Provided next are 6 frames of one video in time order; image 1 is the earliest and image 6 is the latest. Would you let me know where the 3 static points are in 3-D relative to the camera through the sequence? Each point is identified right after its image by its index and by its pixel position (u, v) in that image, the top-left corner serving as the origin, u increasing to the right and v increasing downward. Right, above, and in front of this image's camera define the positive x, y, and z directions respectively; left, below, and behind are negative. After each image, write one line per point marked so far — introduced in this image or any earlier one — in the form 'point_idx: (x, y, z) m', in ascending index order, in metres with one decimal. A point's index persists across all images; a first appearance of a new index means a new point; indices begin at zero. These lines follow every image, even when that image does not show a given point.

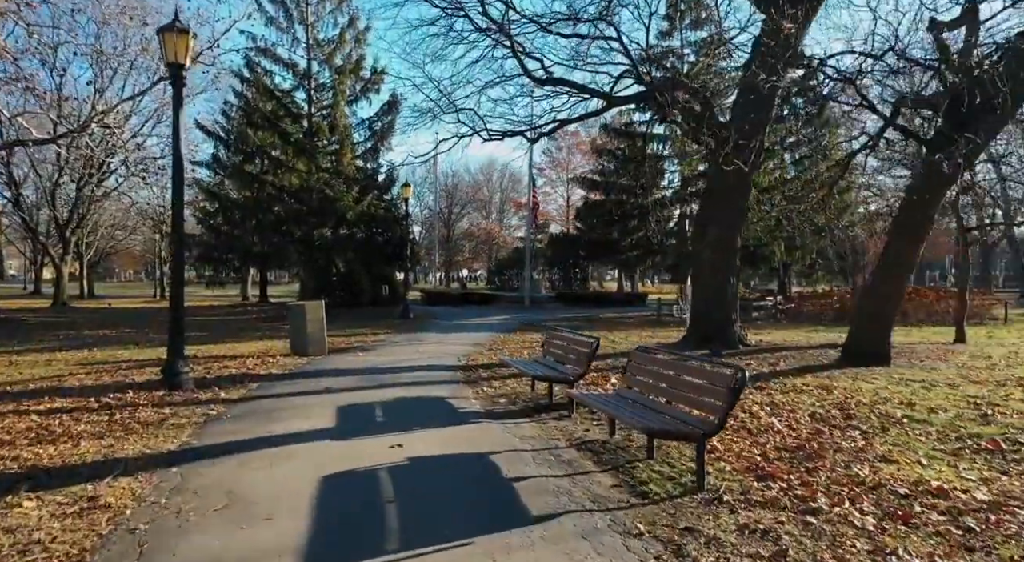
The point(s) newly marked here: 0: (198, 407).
0: (-3.5, -1.4, +7.4) m
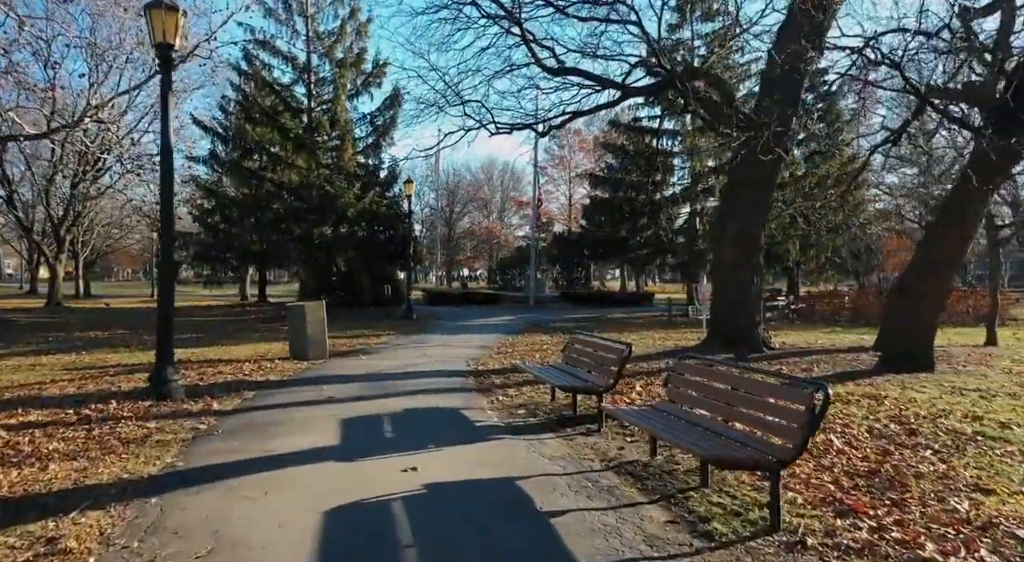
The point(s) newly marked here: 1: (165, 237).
0: (-3.3, -1.4, +6.7) m
1: (-4.1, +0.5, +7.9) m
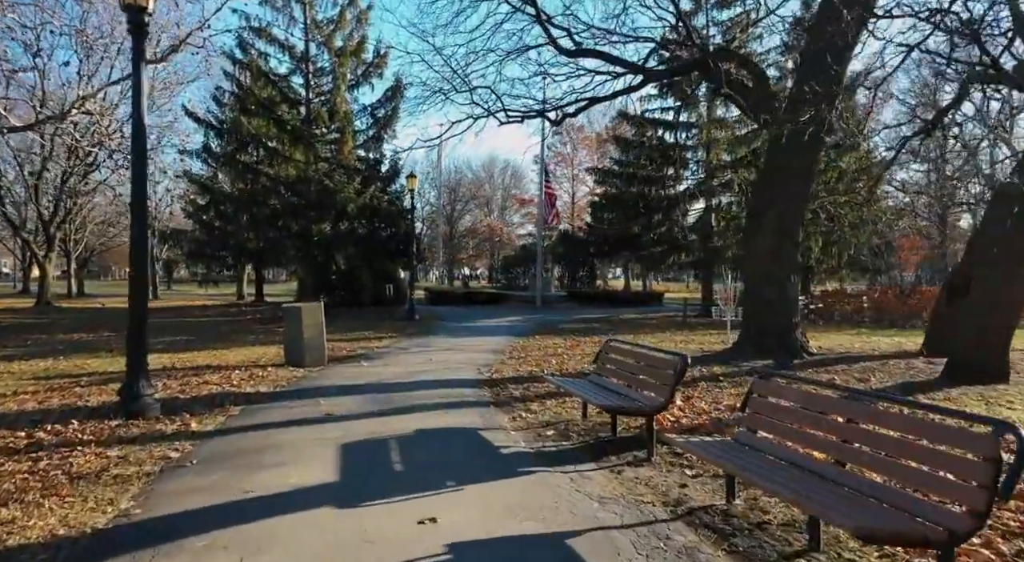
0: (-3.1, -1.4, +5.7) m
1: (-3.9, +0.5, +6.8) m
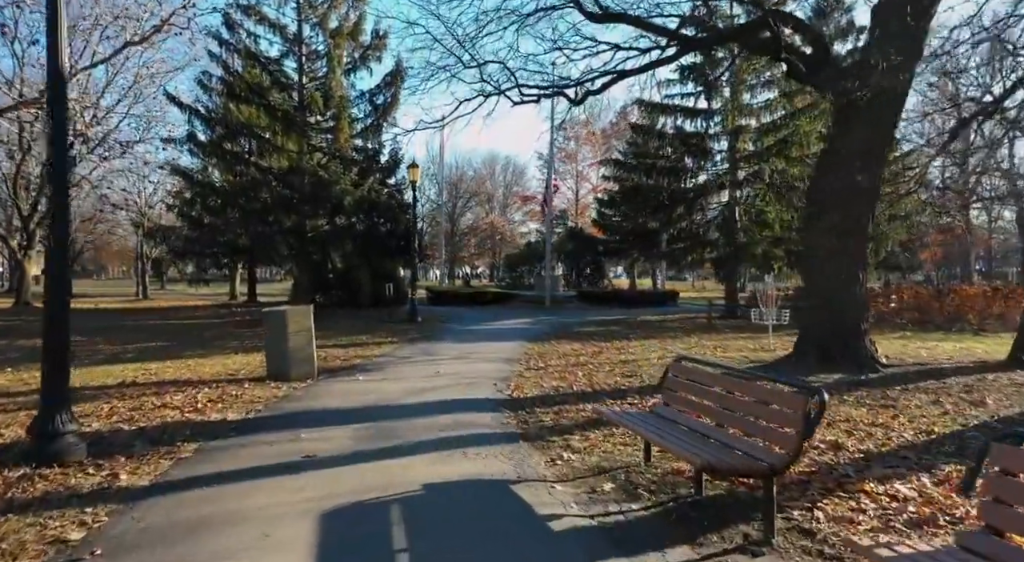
0: (-2.7, -1.4, +4.0) m
1: (-3.6, +0.5, +5.1) m
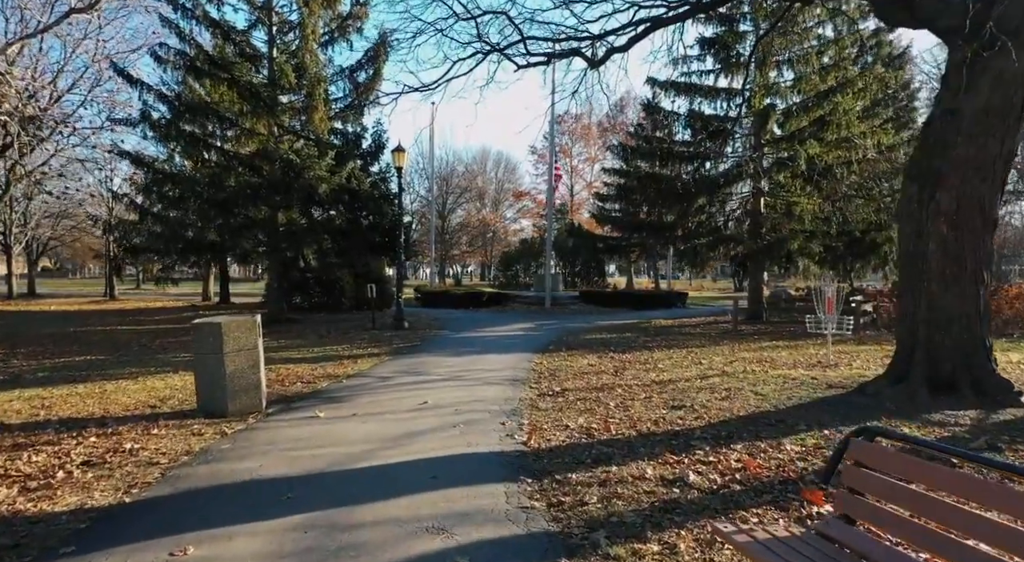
0: (-2.5, -1.5, +1.5) m
1: (-3.4, +0.5, +2.6) m
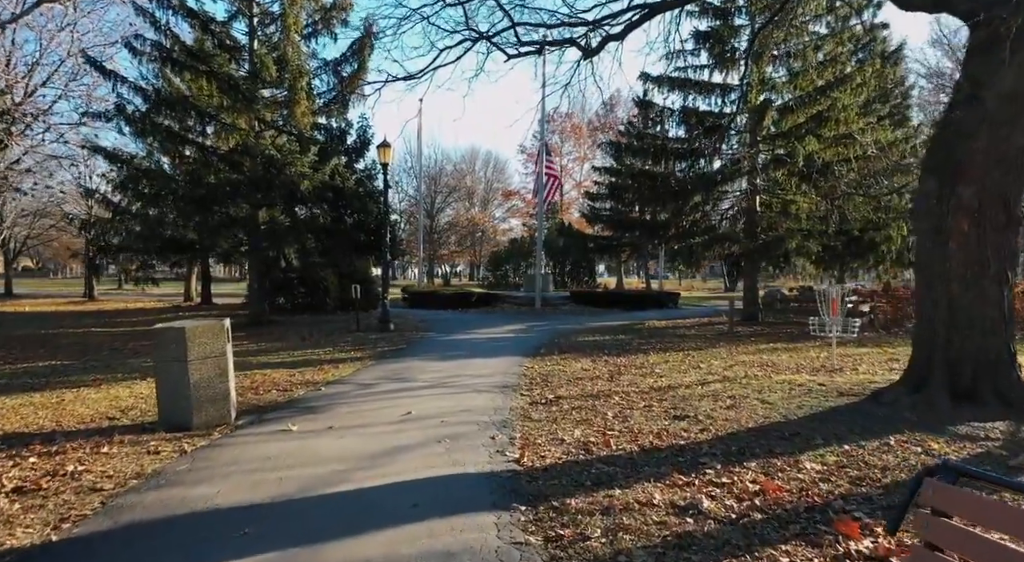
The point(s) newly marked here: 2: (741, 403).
0: (-2.5, -1.5, +0.9) m
1: (-3.4, +0.5, +2.0) m
2: (+2.8, -1.5, +7.9) m
